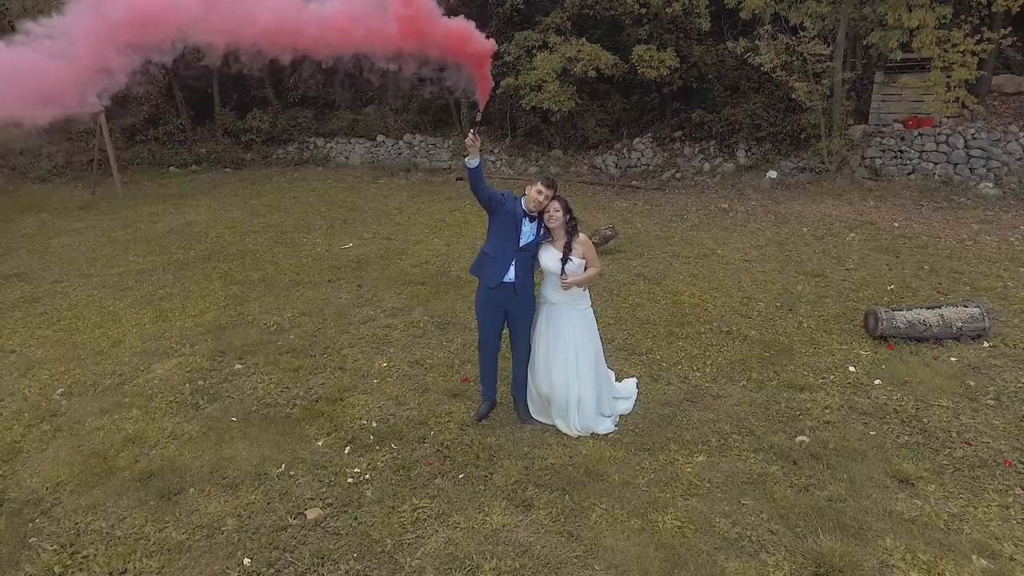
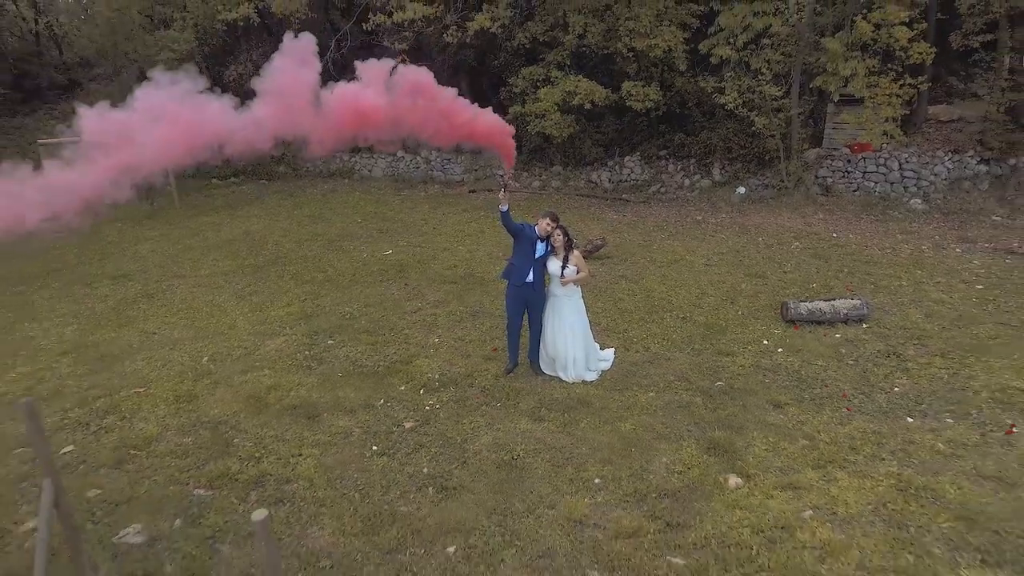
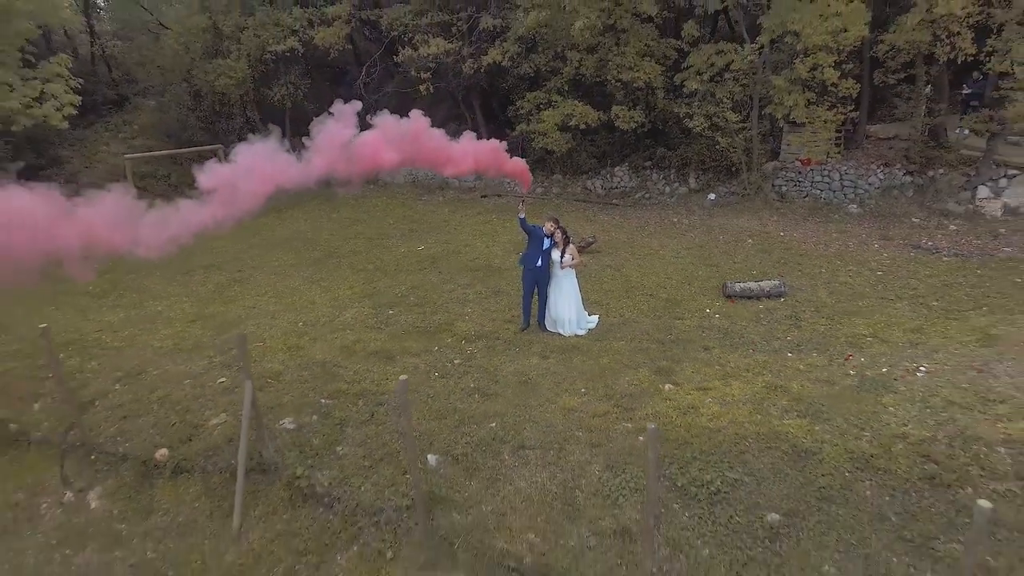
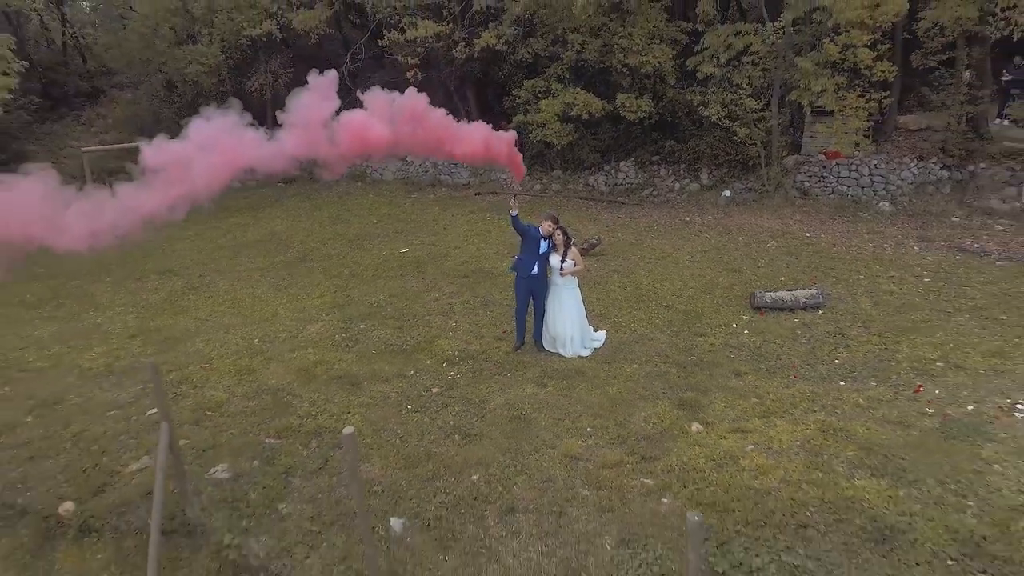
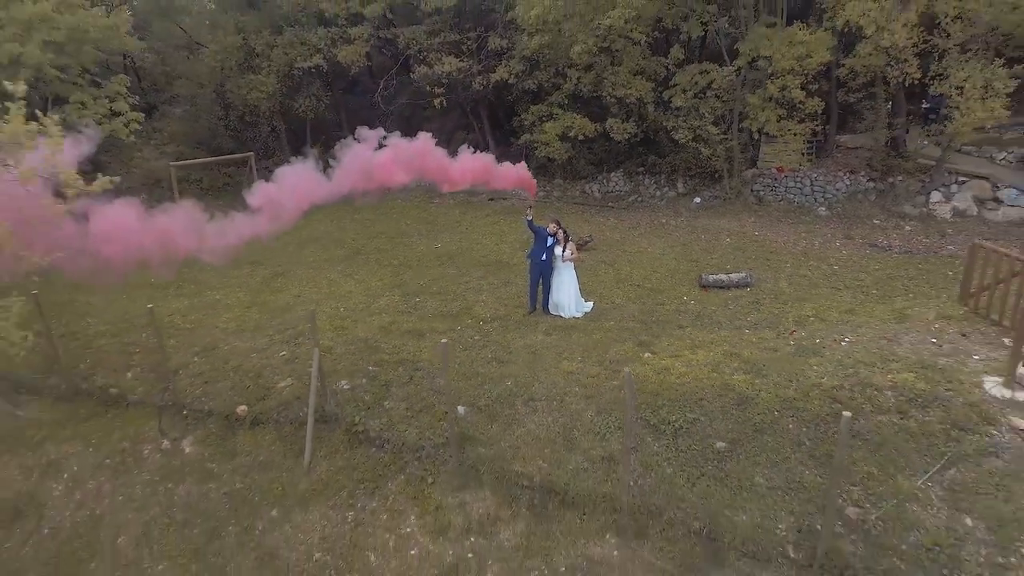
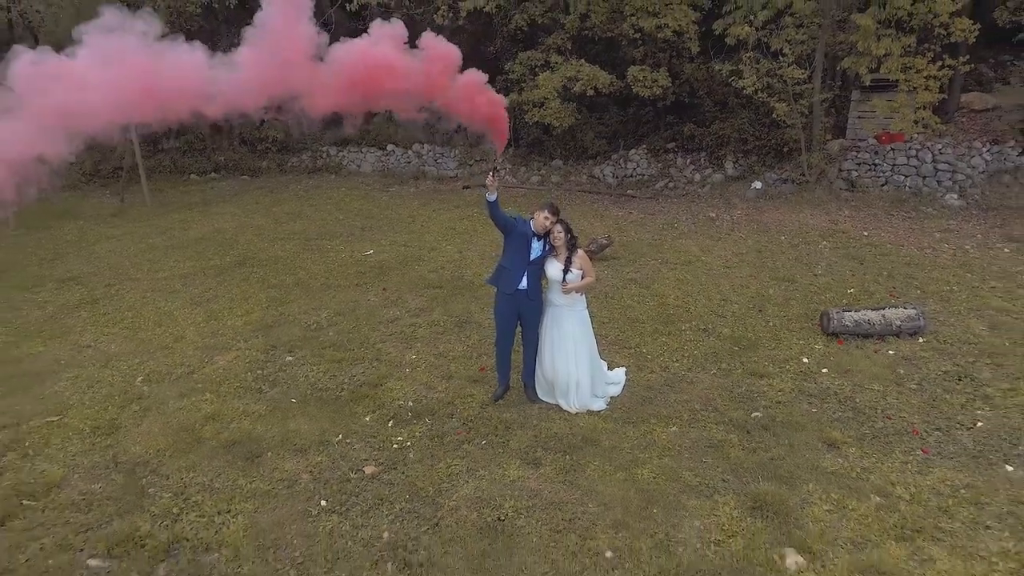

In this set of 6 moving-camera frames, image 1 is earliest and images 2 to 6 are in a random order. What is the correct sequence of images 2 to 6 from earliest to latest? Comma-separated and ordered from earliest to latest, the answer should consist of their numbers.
6, 2, 4, 3, 5
